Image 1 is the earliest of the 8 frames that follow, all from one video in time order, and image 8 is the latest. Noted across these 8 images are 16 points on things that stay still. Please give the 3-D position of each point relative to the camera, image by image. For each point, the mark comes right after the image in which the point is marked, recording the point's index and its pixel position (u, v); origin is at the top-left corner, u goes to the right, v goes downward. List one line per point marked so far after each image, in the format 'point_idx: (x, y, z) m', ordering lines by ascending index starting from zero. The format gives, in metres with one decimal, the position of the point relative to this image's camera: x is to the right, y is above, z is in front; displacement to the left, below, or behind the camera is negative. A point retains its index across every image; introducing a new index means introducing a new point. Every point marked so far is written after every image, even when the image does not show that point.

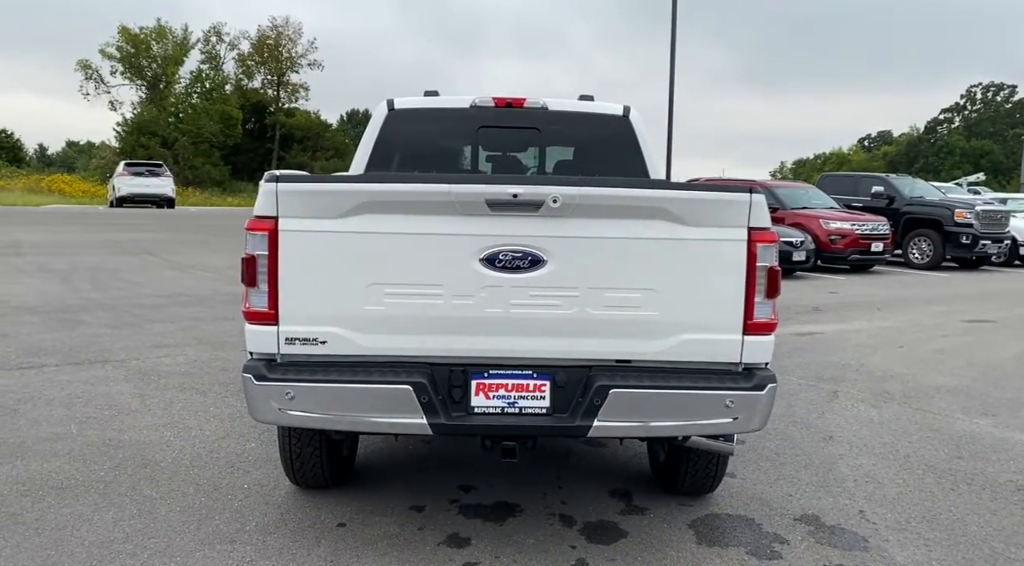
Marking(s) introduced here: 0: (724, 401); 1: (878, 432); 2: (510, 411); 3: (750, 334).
0: (+0.8, -0.4, +2.9) m
1: (+2.6, -1.0, +5.5) m
2: (0.0, -0.5, +3.0) m
3: (+0.9, -0.2, +3.0) m
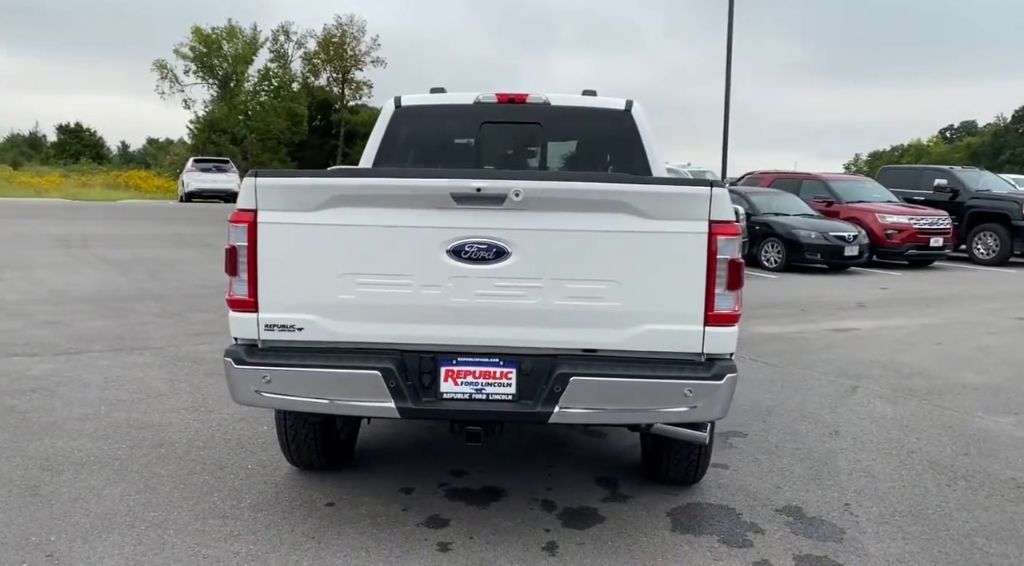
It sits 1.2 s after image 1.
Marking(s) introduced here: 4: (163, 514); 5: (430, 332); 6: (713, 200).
0: (+0.6, -0.4, +3.0) m
1: (+2.6, -1.0, +5.5) m
2: (-0.1, -0.4, +3.1) m
3: (+0.7, -0.2, +3.1) m
4: (-1.6, -1.1, +3.6) m
5: (-0.3, -0.2, +3.1) m
6: (+0.7, +0.3, +3.0) m
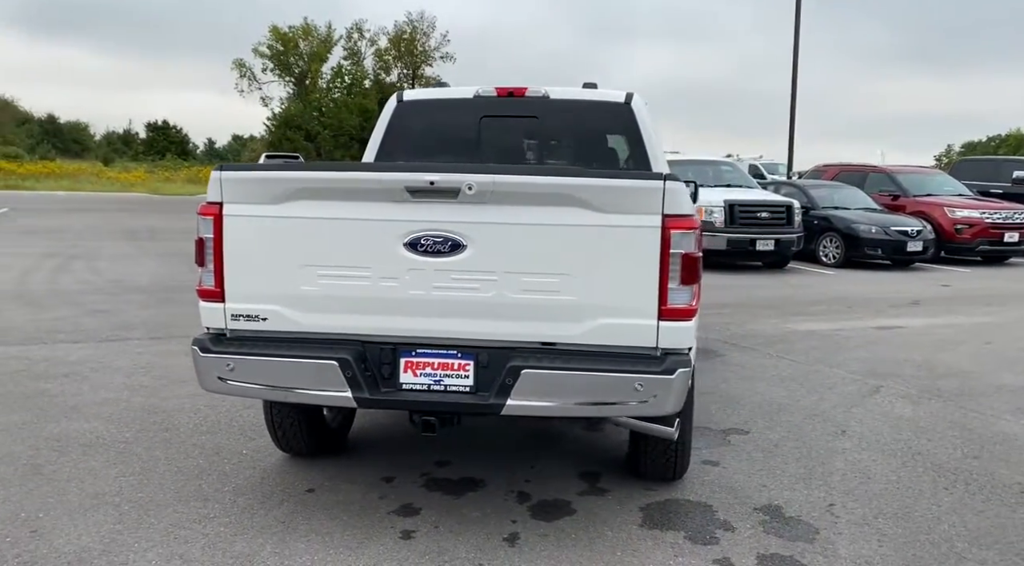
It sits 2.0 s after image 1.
0: (+0.4, -0.4, +3.0) m
1: (+2.6, -0.9, +5.3) m
2: (-0.3, -0.4, +3.2) m
3: (+0.6, -0.1, +3.0) m
4: (-1.7, -1.0, +3.8) m
5: (-0.5, -0.2, +3.2) m
6: (+0.6, +0.3, +3.0) m
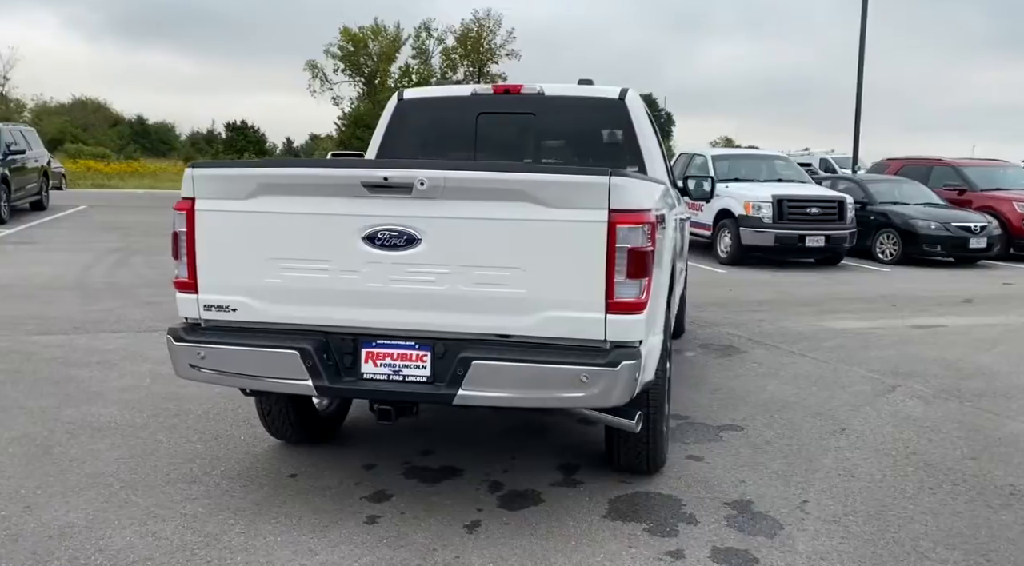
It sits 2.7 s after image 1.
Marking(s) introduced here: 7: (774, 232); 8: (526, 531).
0: (+0.3, -0.4, +3.0) m
1: (+2.6, -0.9, +5.2) m
2: (-0.5, -0.4, +3.3) m
3: (+0.4, -0.1, +3.1) m
4: (-1.9, -1.0, +4.0) m
5: (-0.7, -0.1, +3.3) m
6: (+0.4, +0.4, +3.0) m
7: (+5.7, +1.1, +17.3) m
8: (0.0, -1.1, +3.4) m
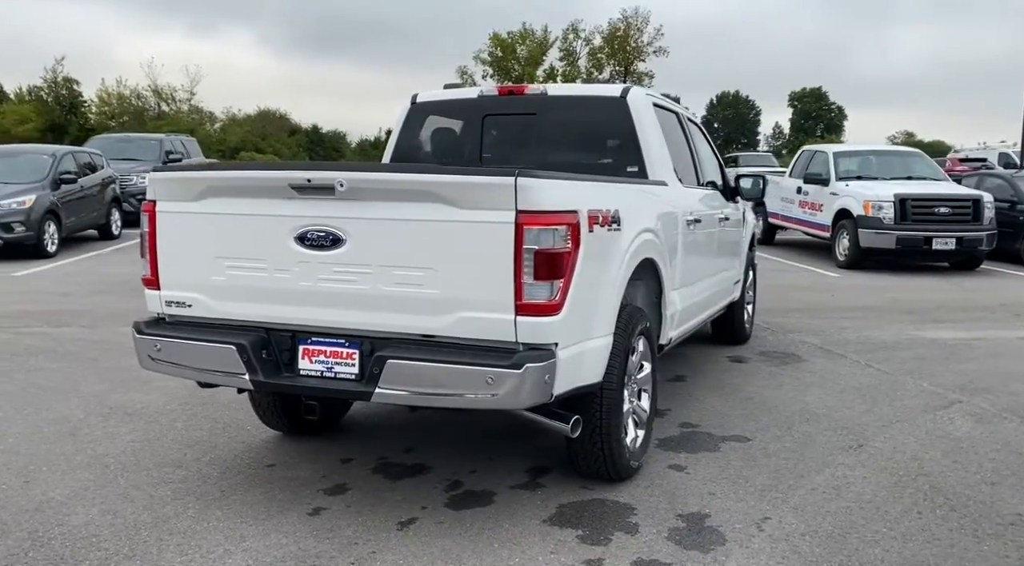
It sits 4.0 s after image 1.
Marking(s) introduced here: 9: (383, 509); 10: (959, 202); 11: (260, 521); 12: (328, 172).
0: (-0.1, -0.4, +3.0) m
1: (+2.5, -1.0, +4.7) m
2: (-0.8, -0.4, +3.4) m
3: (0.0, -0.1, +3.0) m
4: (-2.0, -1.0, +4.3) m
5: (-1.0, -0.1, +3.4) m
6: (0.0, +0.3, +3.0) m
7: (+7.6, +1.0, +16.2) m
8: (-0.2, -1.1, +3.4) m
9: (-0.6, -1.0, +3.6) m
10: (+8.9, +1.7, +16.3) m
11: (-1.1, -1.0, +3.5) m
12: (-0.7, +0.4, +3.2) m
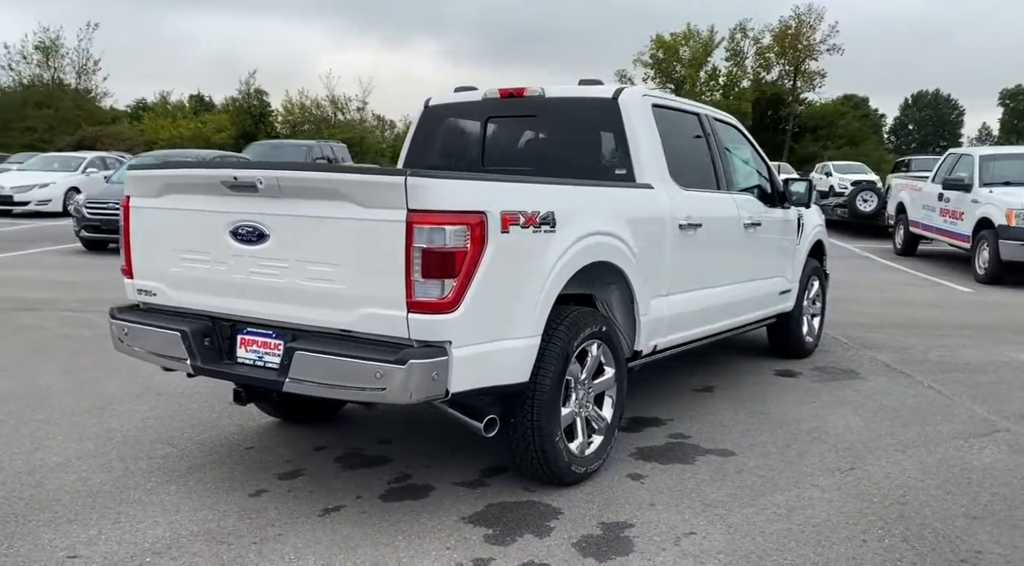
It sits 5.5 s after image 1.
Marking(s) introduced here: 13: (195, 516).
0: (-0.5, -0.3, +3.1) m
1: (+2.4, -1.0, +4.3) m
2: (-1.1, -0.4, +3.6) m
3: (-0.4, -0.1, +3.1) m
4: (-2.2, -0.9, +4.7) m
5: (-1.3, -0.1, +3.6) m
6: (-0.4, +0.4, +3.0) m
7: (+9.4, +0.7, +14.7) m
8: (-0.6, -1.0, +3.5) m
9: (-0.9, -1.0, +3.8) m
10: (+10.8, +1.3, +14.6) m
11: (-1.5, -1.0, +3.8) m
12: (-1.1, +0.5, +3.4) m
13: (-1.4, -1.0, +3.5) m
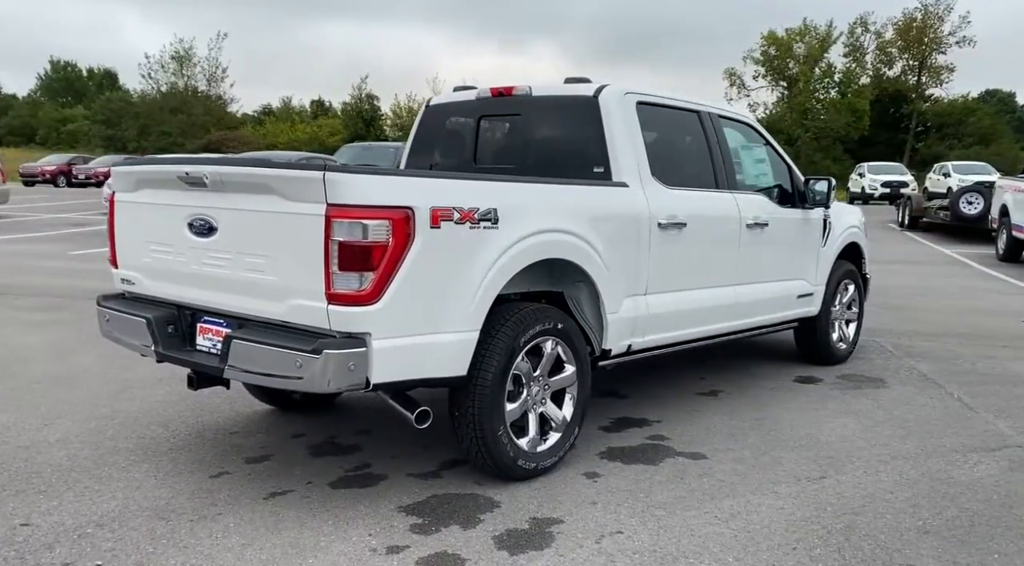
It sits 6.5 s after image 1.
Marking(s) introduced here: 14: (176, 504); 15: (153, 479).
0: (-0.9, -0.3, +3.2) m
1: (+2.1, -1.0, +4.1) m
2: (-1.4, -0.3, +3.8) m
3: (-0.7, -0.1, +3.2) m
4: (-2.3, -0.8, +5.0) m
5: (-1.6, 0.0, +3.9) m
6: (-0.7, +0.4, +3.2) m
7: (+10.4, +0.5, +13.6) m
8: (-0.9, -1.0, +3.7) m
9: (-1.2, -1.0, +4.0) m
10: (+11.7, +1.1, +13.3) m
11: (-1.7, -1.0, +4.0) m
12: (-1.4, +0.5, +3.6) m
13: (-1.7, -1.0, +3.7) m
14: (-1.5, -1.0, +3.6) m
15: (-1.8, -1.0, +3.9) m
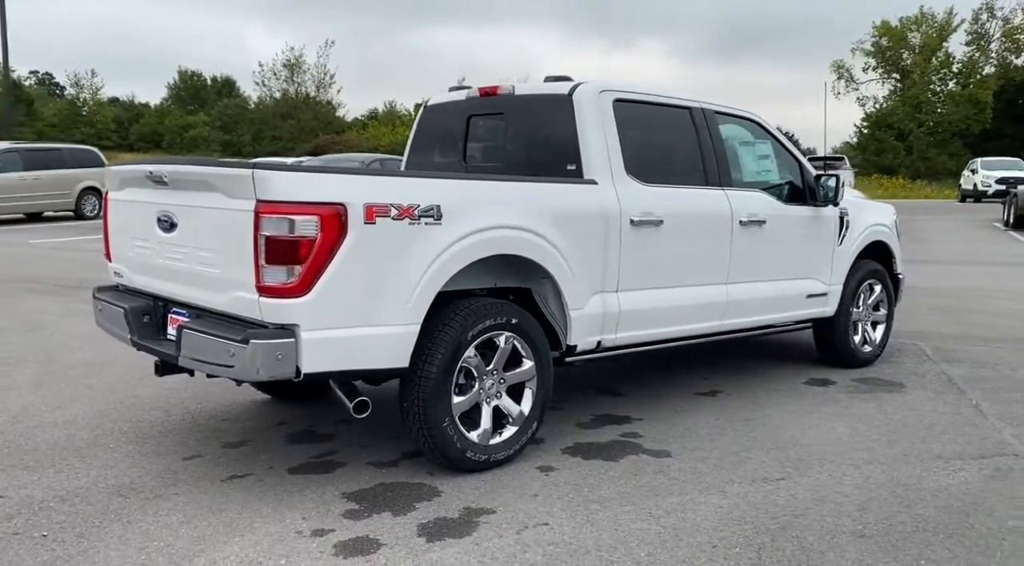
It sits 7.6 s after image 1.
0: (-1.2, -0.3, +3.4) m
1: (+1.9, -1.0, +4.0) m
2: (-1.7, -0.3, +4.0) m
3: (-1.0, -0.1, +3.4) m
4: (-2.5, -0.8, +5.4) m
5: (-1.8, 0.0, +4.1) m
6: (-1.1, +0.4, +3.3) m
7: (+11.1, +0.5, +12.6) m
8: (-1.2, -1.0, +3.9) m
9: (-1.4, -0.9, +4.2) m
10: (+12.4, +1.1, +12.1) m
11: (-2.0, -0.9, +4.3) m
12: (-1.7, +0.5, +3.8) m
13: (-1.9, -0.9, +4.0) m
14: (-1.8, -1.0, +3.9) m
15: (-2.0, -0.9, +4.2) m
